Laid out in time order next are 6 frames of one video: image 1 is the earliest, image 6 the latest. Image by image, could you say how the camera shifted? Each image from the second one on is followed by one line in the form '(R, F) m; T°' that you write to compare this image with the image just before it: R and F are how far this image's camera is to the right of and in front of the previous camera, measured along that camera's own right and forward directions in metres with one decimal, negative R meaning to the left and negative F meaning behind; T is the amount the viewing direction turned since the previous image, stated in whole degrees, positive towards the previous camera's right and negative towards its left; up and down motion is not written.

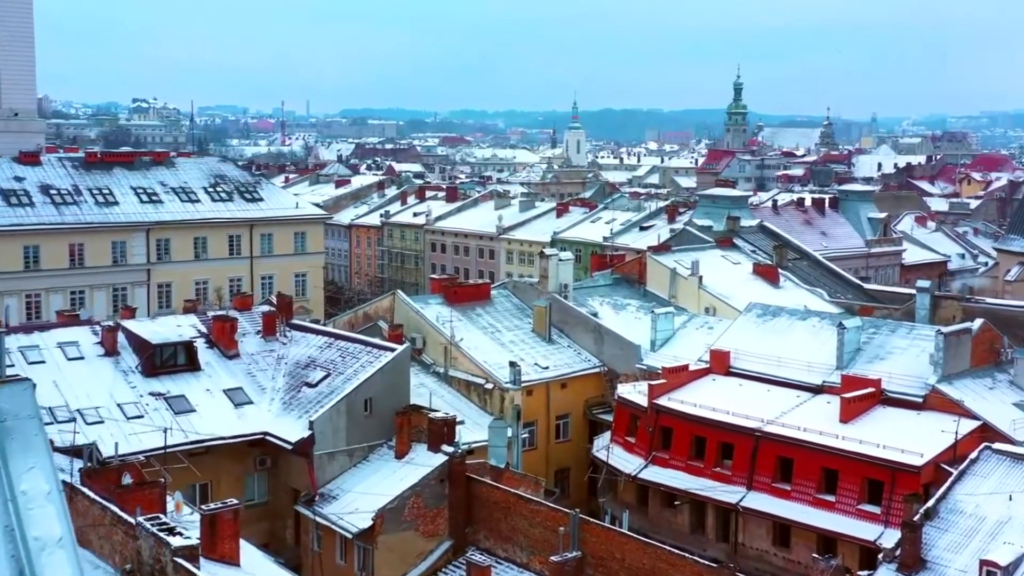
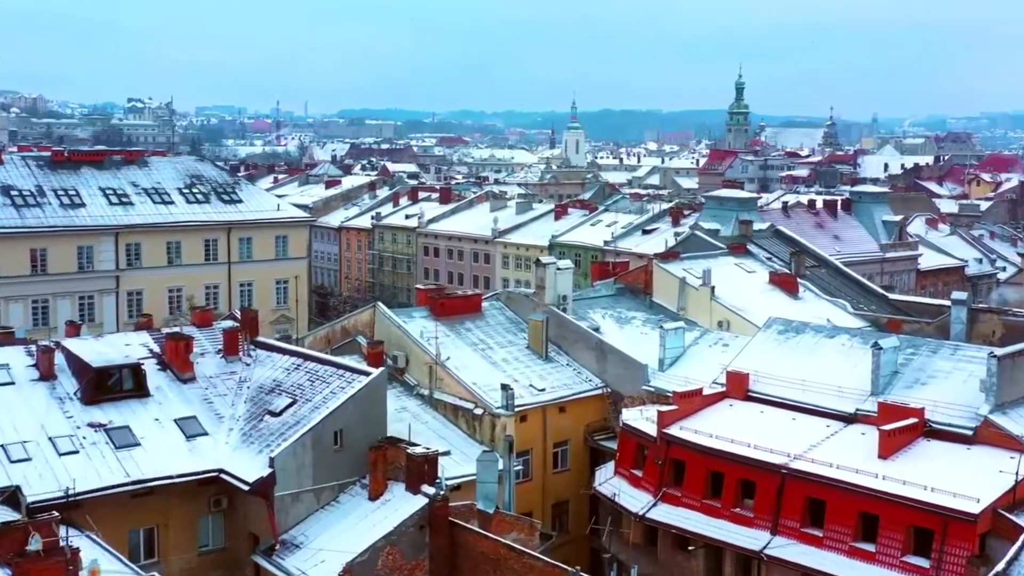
(+0.1, +3.6) m; 0°
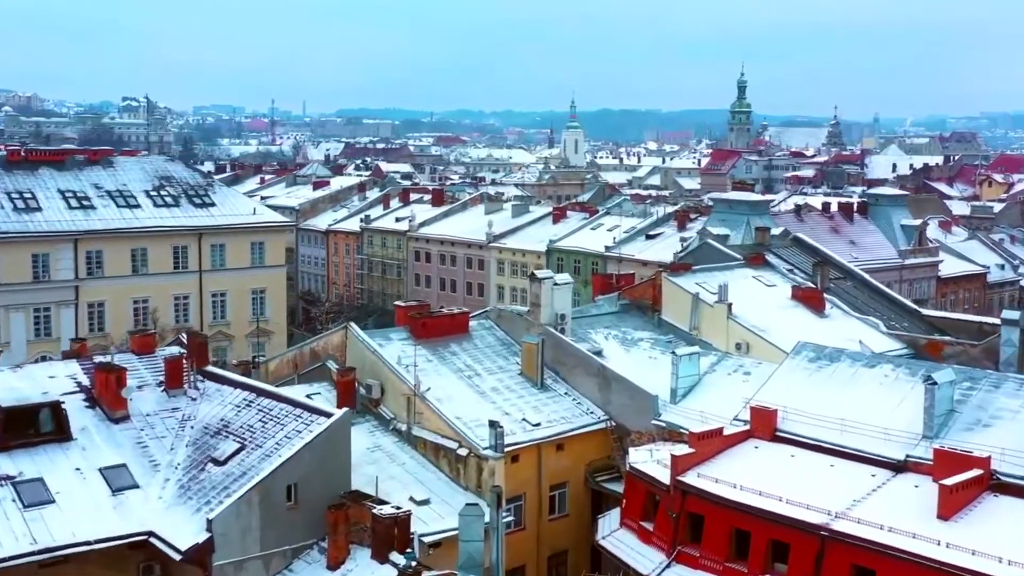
(+0.2, +4.1) m; 0°
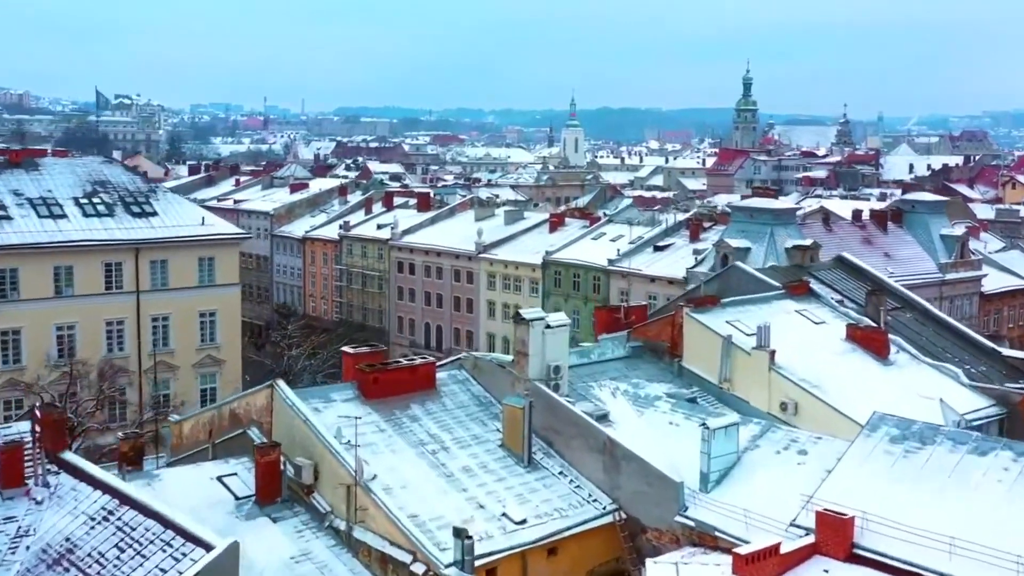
(+0.4, +7.1) m; 0°
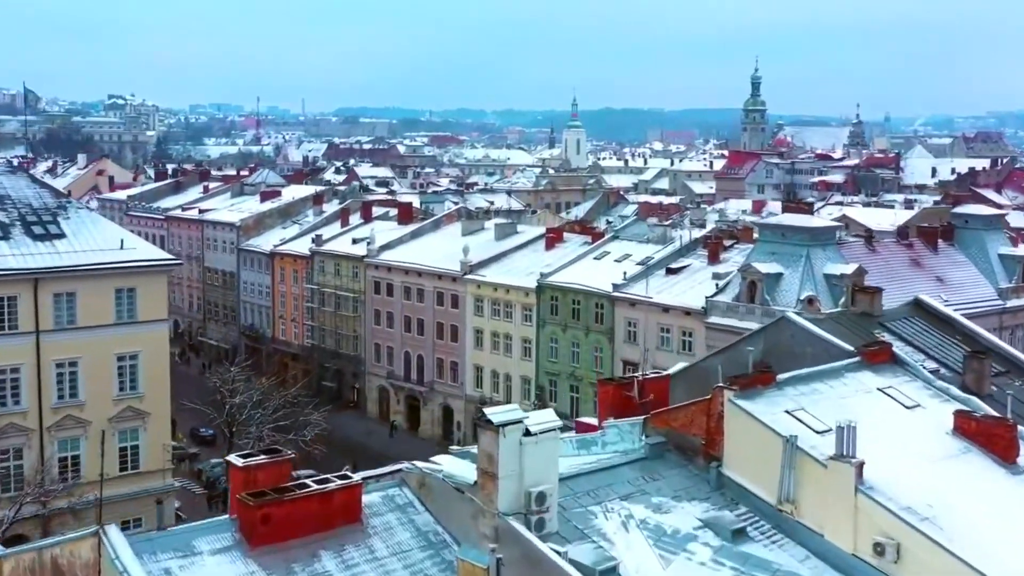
(+0.5, +7.9) m; 0°
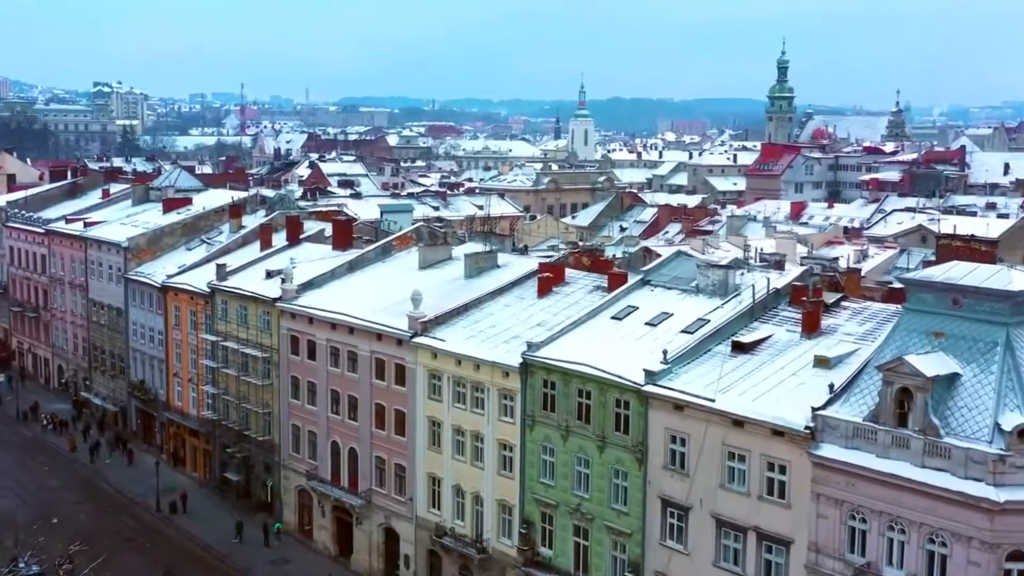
(+0.8, +18.8) m; 0°
